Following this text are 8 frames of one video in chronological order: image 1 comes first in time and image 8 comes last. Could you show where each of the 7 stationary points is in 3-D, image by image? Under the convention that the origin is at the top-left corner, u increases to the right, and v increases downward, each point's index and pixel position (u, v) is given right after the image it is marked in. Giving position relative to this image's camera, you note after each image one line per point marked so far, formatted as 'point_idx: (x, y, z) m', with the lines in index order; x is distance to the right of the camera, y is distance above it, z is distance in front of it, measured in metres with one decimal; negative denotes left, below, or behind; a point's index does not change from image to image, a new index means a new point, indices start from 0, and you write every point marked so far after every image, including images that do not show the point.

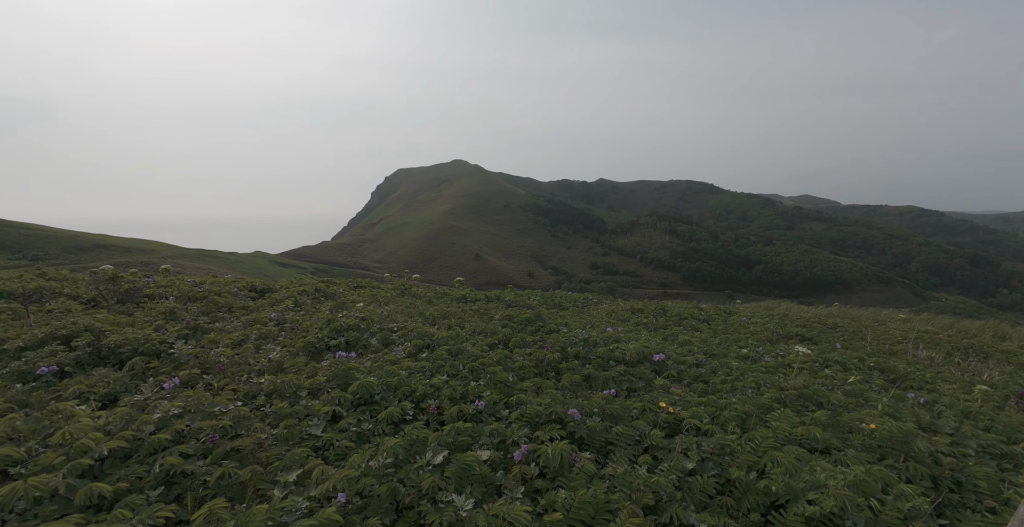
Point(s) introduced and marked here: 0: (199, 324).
0: (-4.0, -0.8, +5.6) m
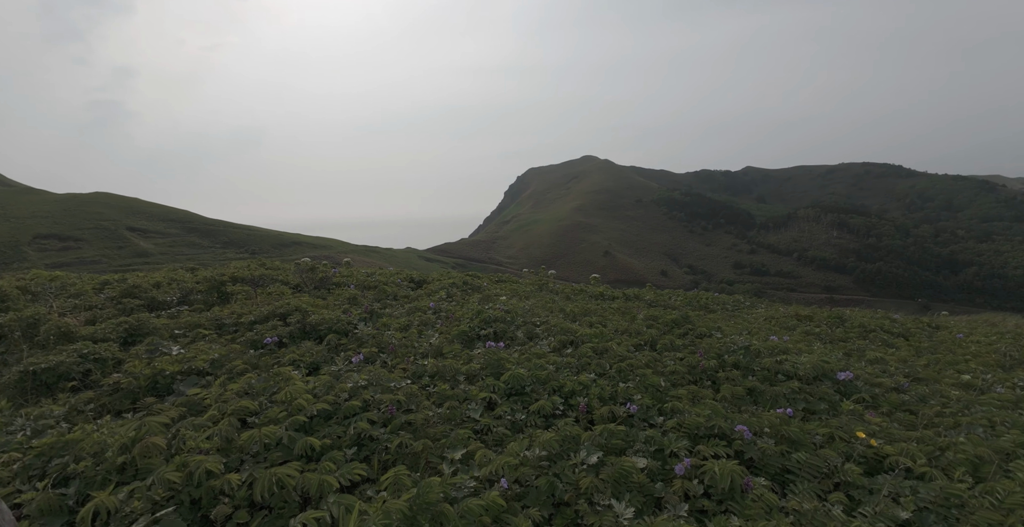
0: (-2.0, -0.7, +6.4) m
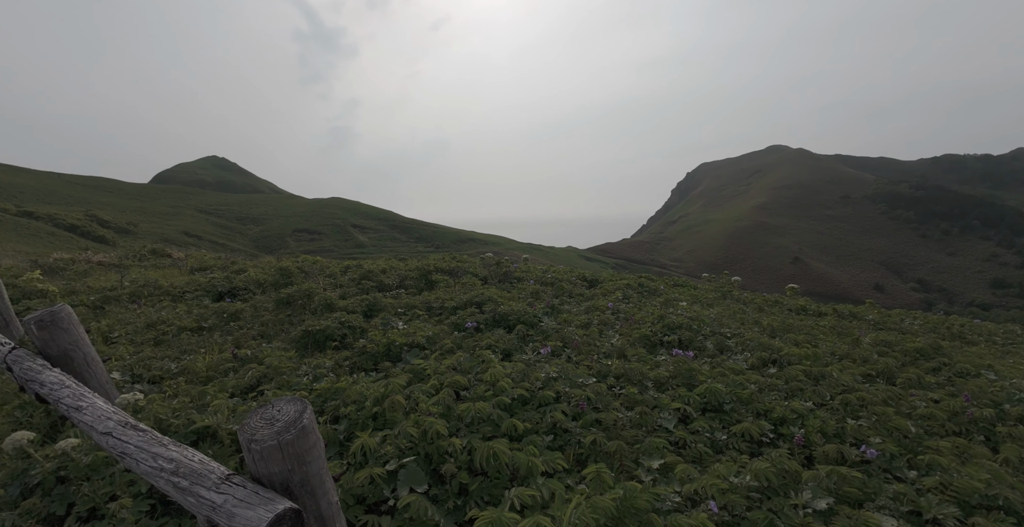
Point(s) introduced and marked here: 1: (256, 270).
0: (+0.7, -0.6, +6.6) m
1: (-4.8, -0.1, +8.1) m
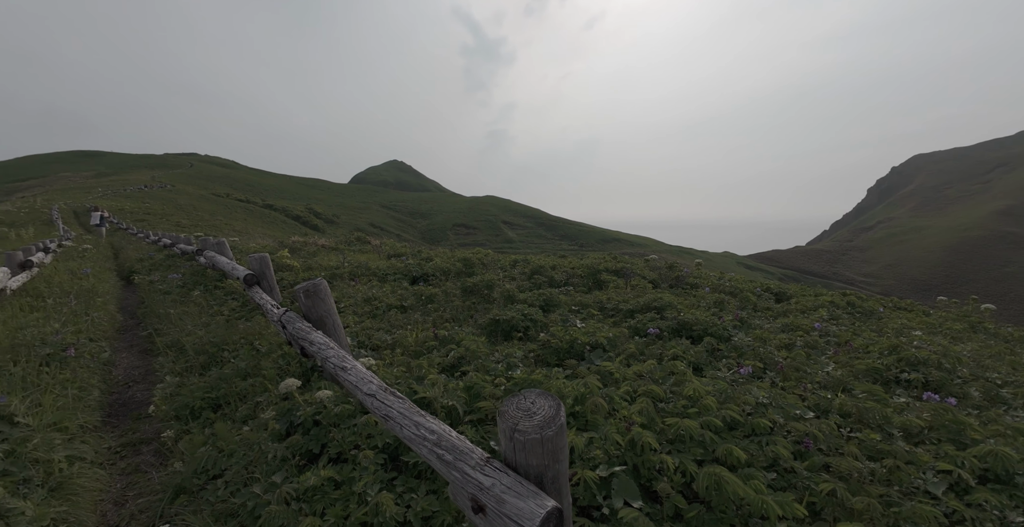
0: (+3.1, -0.7, +5.8) m
1: (-1.5, +0.1, +9.0) m
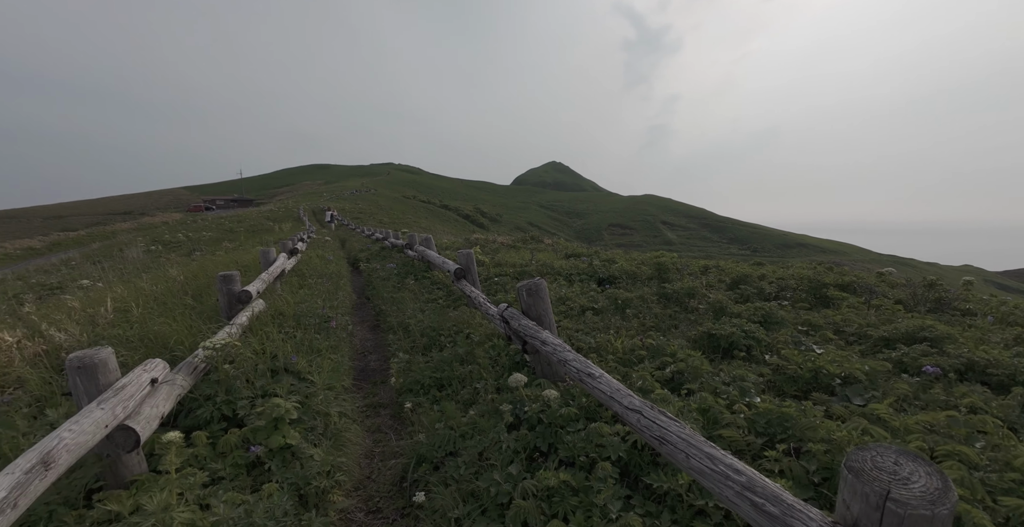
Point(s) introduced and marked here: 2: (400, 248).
0: (+5.4, -1.0, +4.1) m
1: (+2.3, 0.0, +8.7) m
2: (-3.9, +0.5, +15.1) m
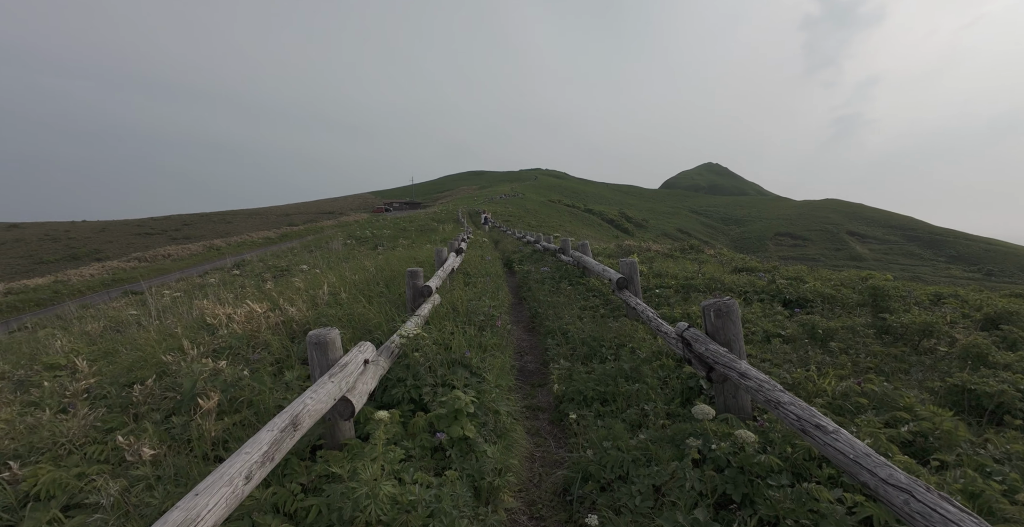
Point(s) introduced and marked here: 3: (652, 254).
0: (+6.6, -1.4, +2.0) m
1: (+5.2, -0.3, +7.4) m
2: (+1.5, +0.4, +15.4) m
3: (+4.7, +0.3, +14.6) m
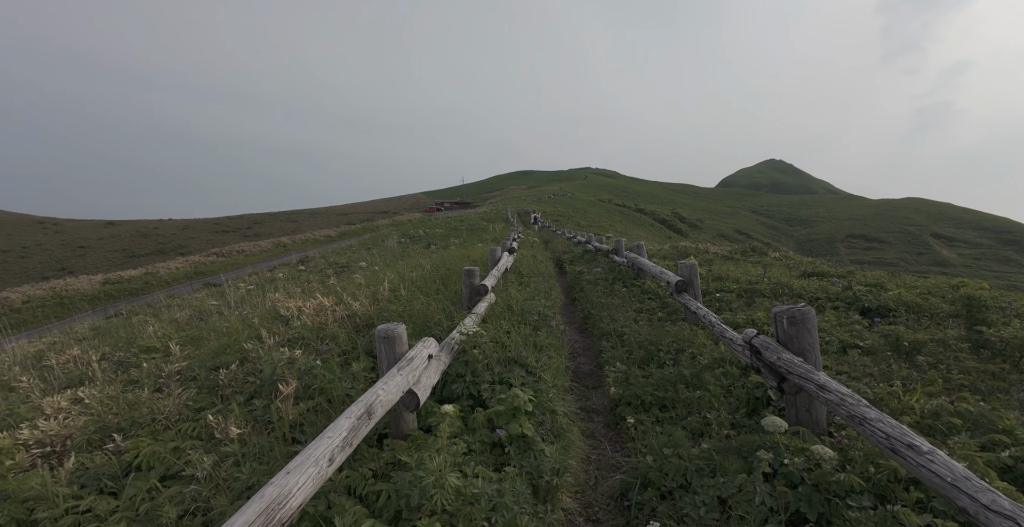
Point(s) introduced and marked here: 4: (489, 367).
0: (+6.9, -1.5, +1.3) m
1: (+6.1, -0.4, +6.8) m
2: (+3.3, +0.4, +15.2) m
3: (+6.4, +0.2, +14.0) m
4: (-0.2, -1.0, +4.2) m
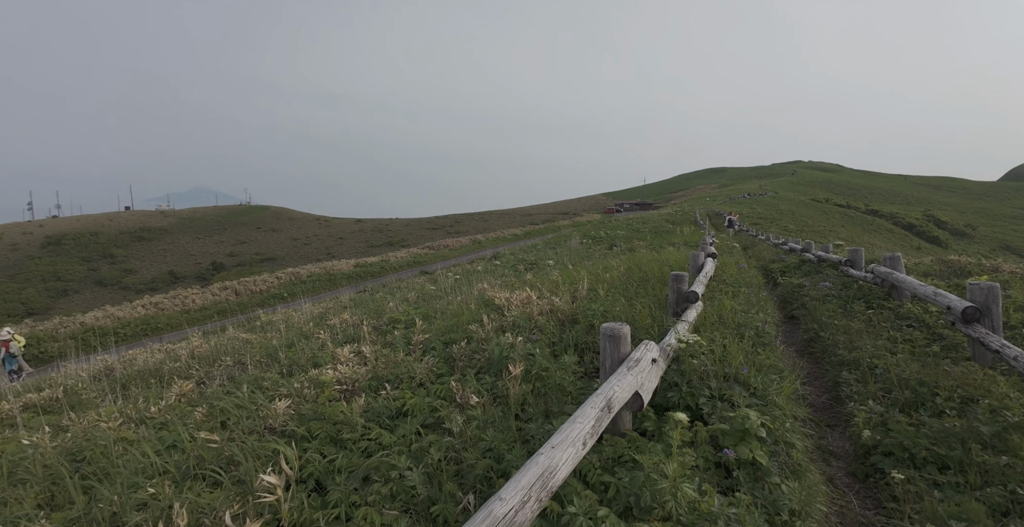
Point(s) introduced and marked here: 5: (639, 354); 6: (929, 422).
0: (+7.1, -2.0, -1.6) m
1: (+8.6, -0.9, +3.8) m
2: (+9.5, 0.0, +12.6) m
3: (+11.9, -0.3, +10.3) m
4: (+1.8, -1.1, +4.0) m
5: (+1.0, -0.7, +3.3) m
6: (+3.6, -1.4, +3.7) m
